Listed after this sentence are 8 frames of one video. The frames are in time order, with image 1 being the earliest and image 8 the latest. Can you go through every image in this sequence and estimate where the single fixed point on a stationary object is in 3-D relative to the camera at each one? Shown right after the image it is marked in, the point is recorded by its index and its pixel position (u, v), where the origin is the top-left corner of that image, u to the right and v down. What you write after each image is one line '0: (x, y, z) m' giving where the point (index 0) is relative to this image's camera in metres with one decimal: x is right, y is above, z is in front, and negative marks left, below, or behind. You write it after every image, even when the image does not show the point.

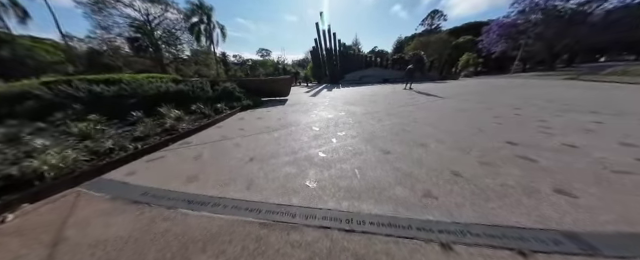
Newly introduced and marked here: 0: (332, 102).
0: (+0.6, +1.3, +7.8) m
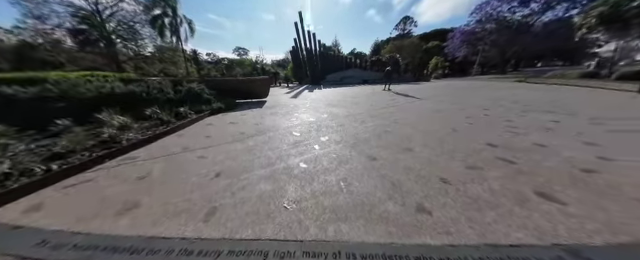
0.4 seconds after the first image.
0: (-0.3, +1.2, +7.5) m
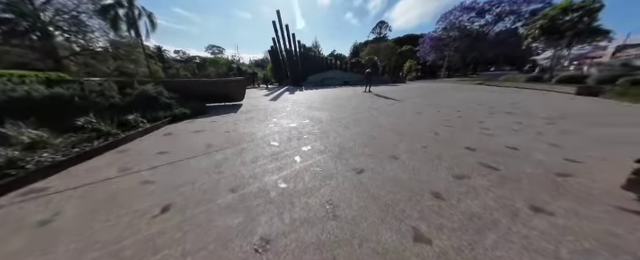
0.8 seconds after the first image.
0: (-1.1, +1.0, +7.2) m
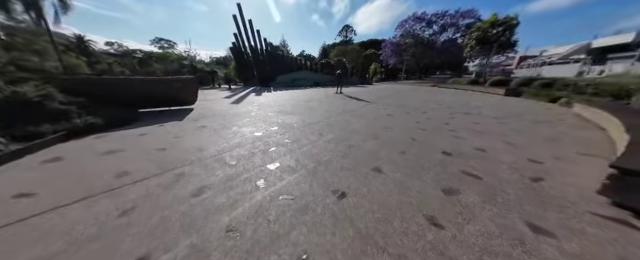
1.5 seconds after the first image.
0: (-2.3, +0.8, +6.3) m
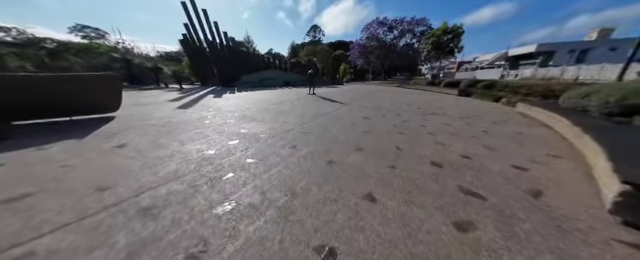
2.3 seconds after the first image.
0: (-3.2, +0.4, +5.2) m
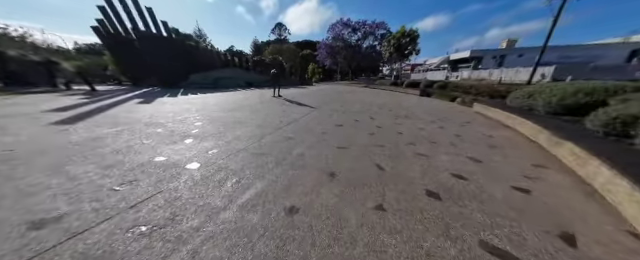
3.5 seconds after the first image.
0: (-4.2, -0.1, +3.5) m
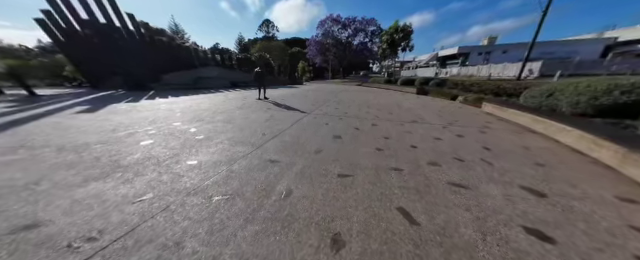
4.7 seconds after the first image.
0: (-4.3, -0.5, +2.3) m
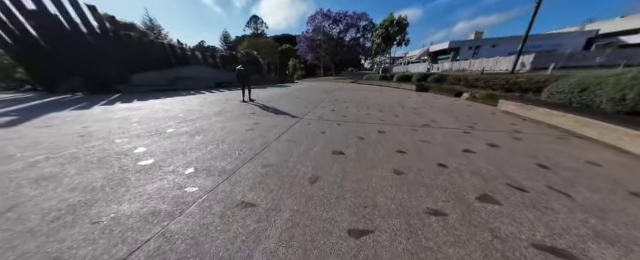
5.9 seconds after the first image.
0: (-4.2, -1.0, +1.1) m
